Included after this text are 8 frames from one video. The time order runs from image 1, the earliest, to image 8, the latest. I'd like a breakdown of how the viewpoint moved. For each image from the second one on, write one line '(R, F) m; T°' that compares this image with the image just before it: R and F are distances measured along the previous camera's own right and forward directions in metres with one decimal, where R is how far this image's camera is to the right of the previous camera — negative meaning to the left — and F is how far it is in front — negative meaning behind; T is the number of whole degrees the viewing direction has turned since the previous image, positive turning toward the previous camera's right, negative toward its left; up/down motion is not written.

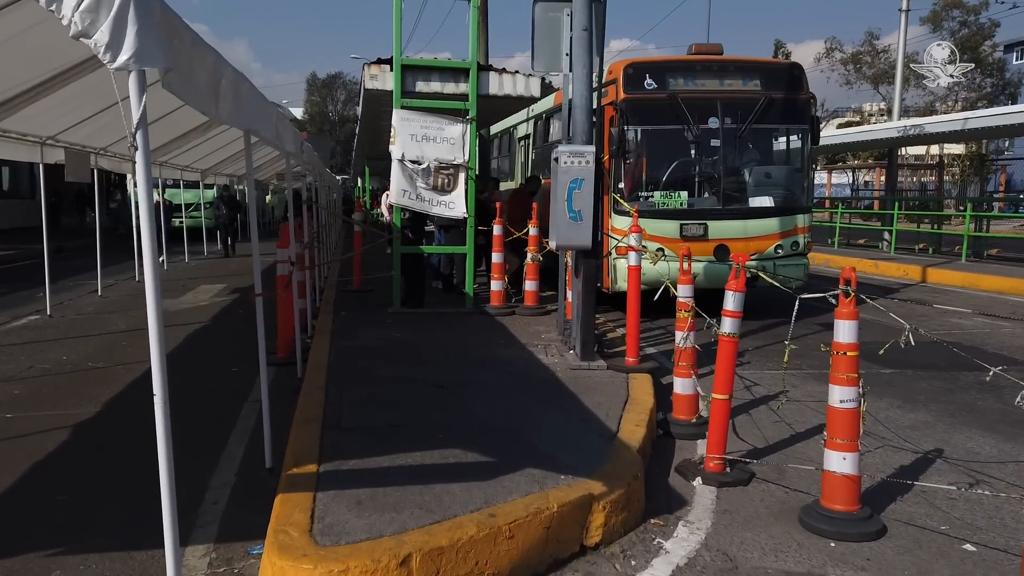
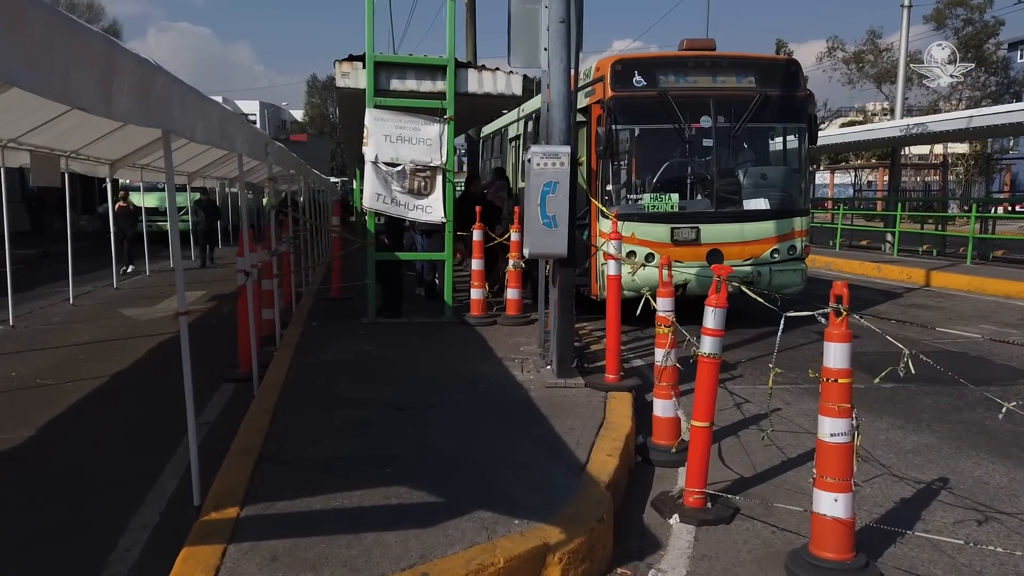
(+0.3, +0.5) m; 0°
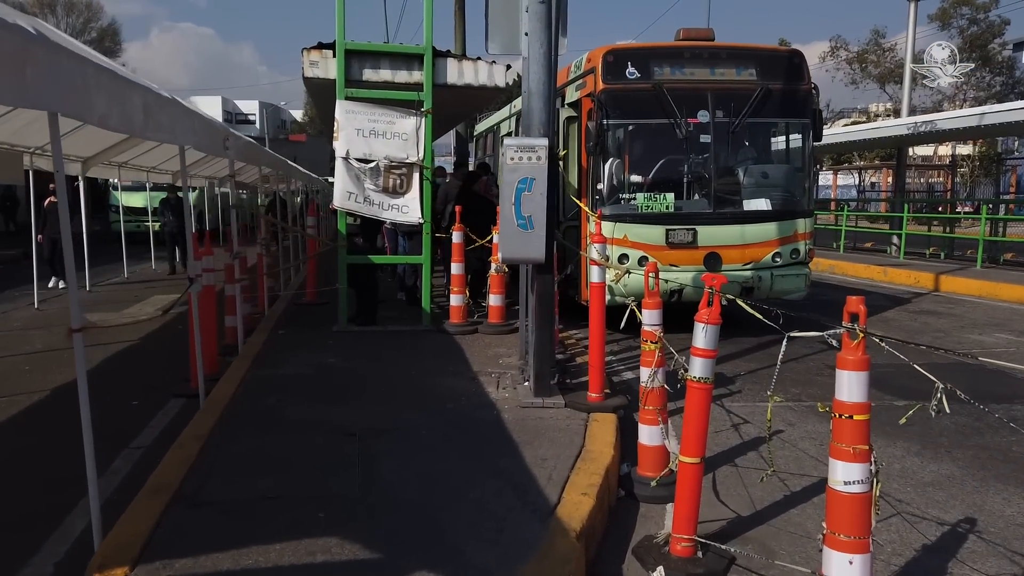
(+0.2, +0.7) m; 0°
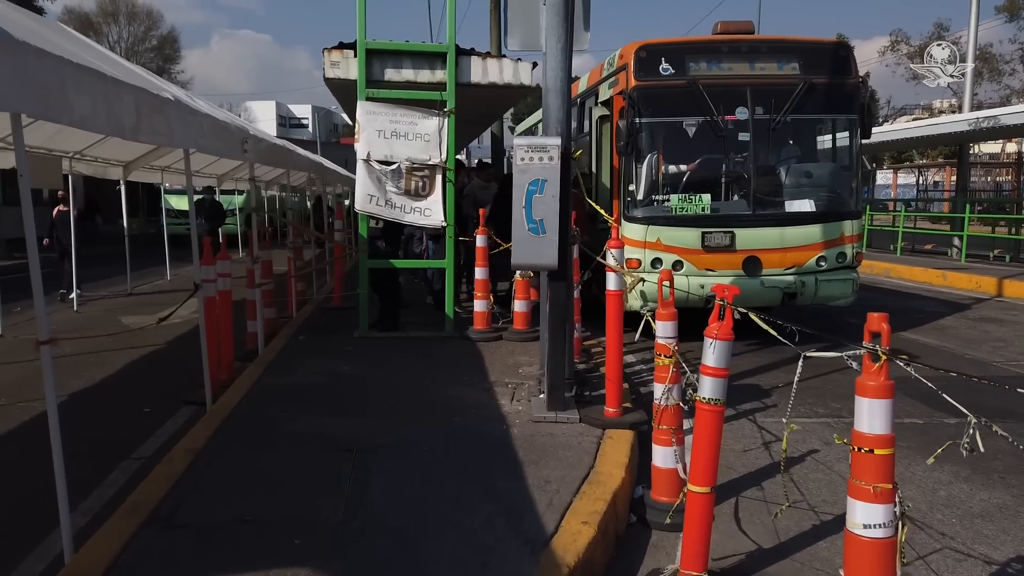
(+0.3, +0.3) m; -4°
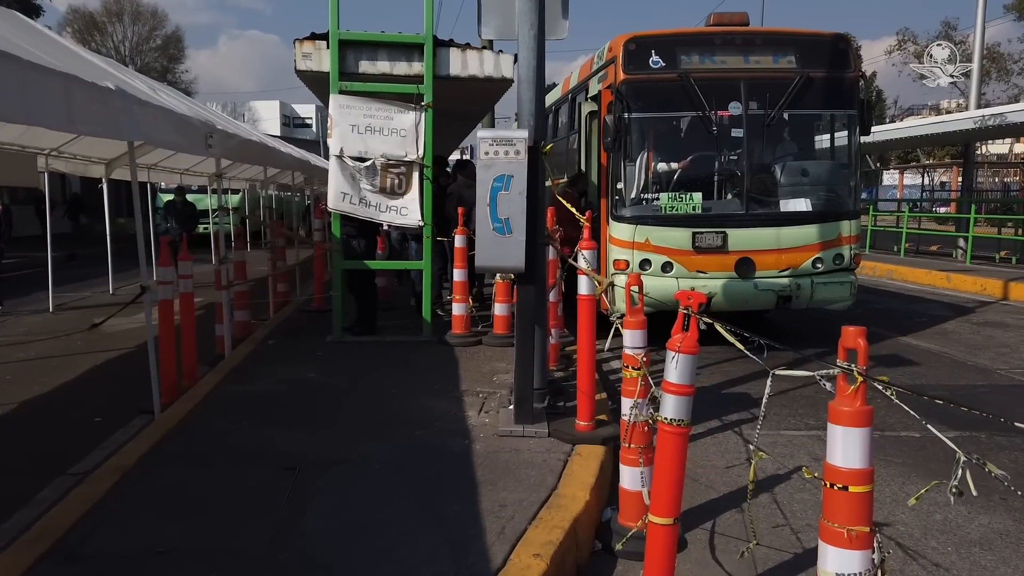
(+0.3, +0.4) m; 0°
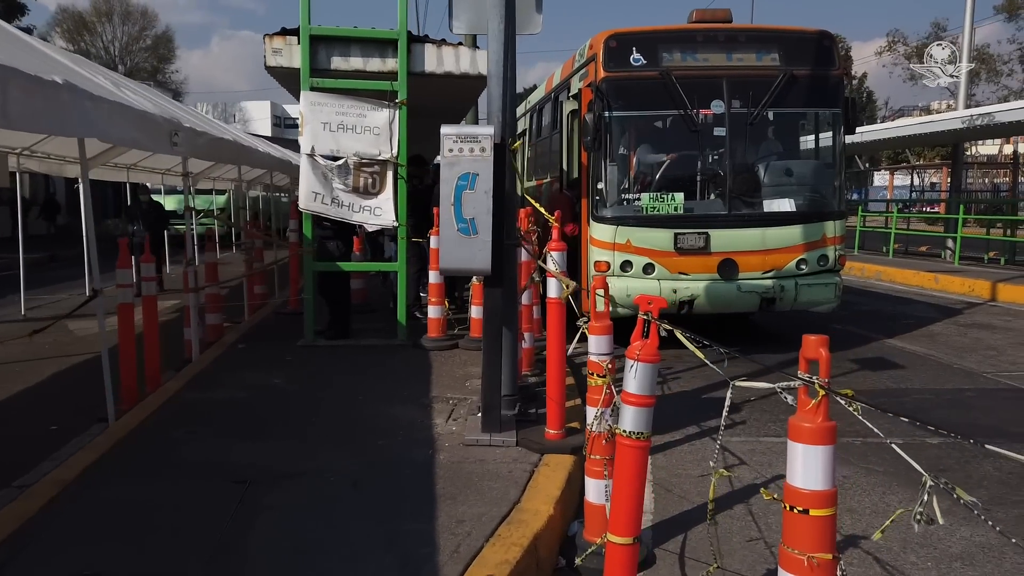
(+0.2, +0.2) m; 0°
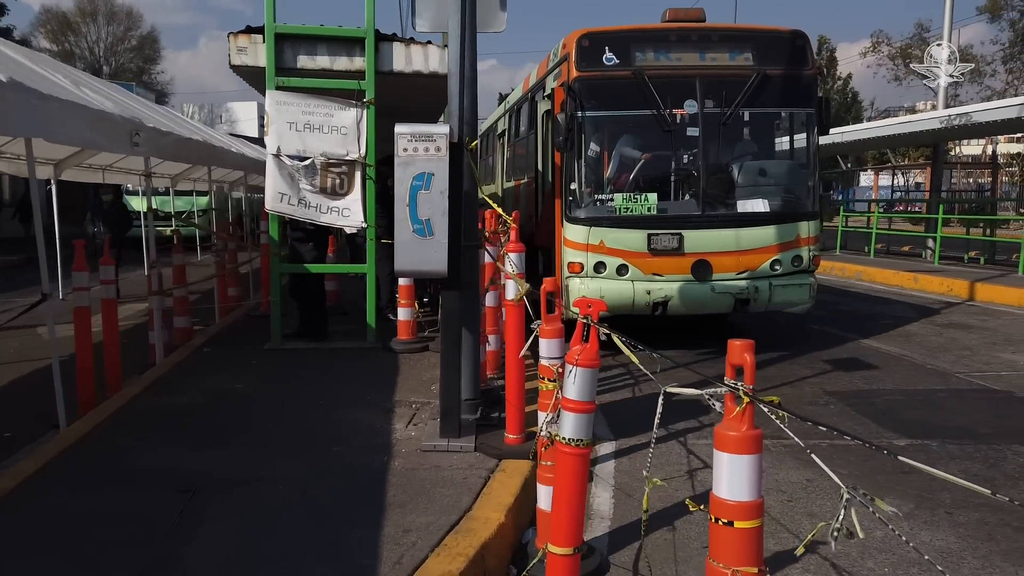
(+0.2, +0.1) m; +1°
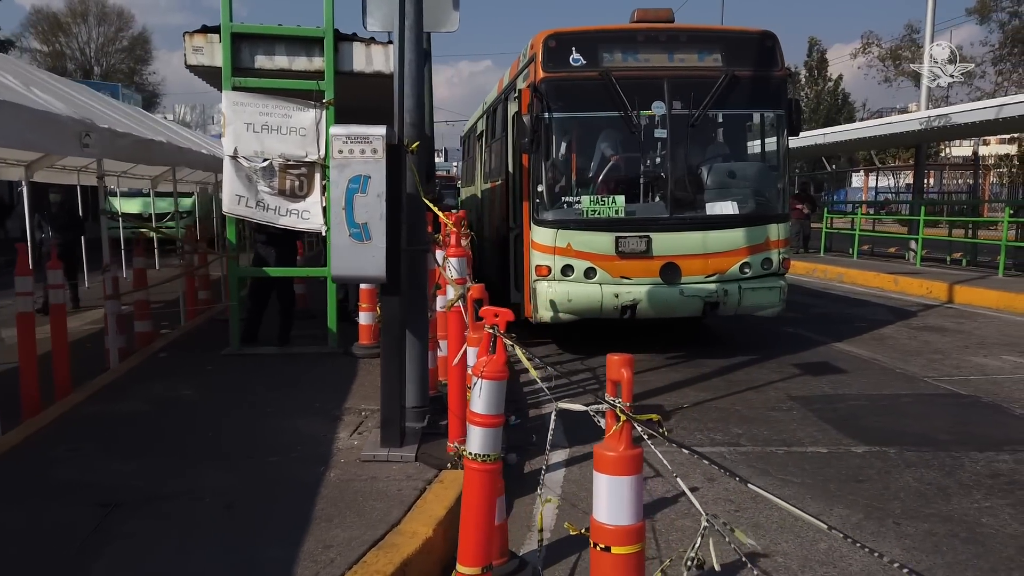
(+0.3, +0.1) m; 0°
